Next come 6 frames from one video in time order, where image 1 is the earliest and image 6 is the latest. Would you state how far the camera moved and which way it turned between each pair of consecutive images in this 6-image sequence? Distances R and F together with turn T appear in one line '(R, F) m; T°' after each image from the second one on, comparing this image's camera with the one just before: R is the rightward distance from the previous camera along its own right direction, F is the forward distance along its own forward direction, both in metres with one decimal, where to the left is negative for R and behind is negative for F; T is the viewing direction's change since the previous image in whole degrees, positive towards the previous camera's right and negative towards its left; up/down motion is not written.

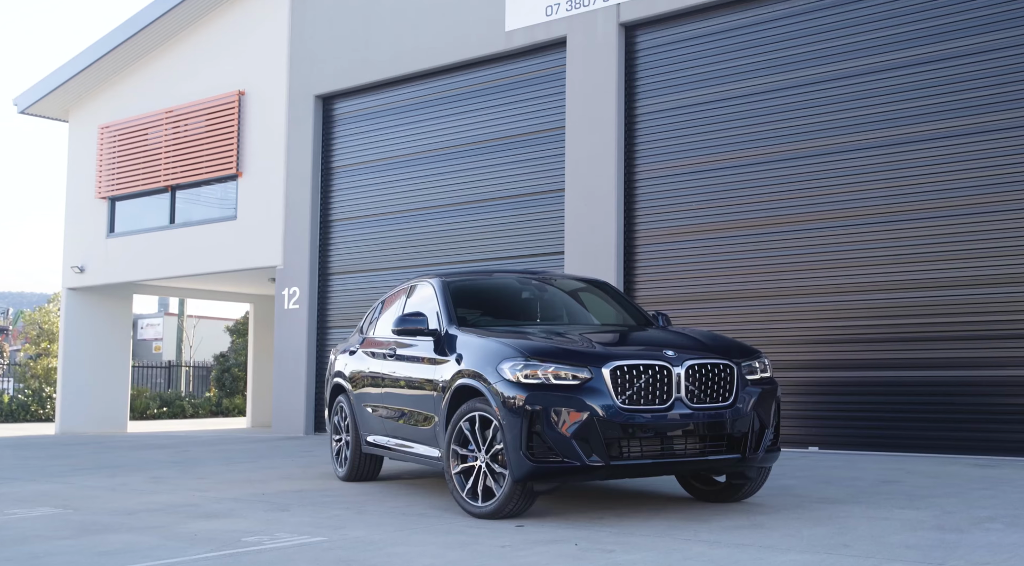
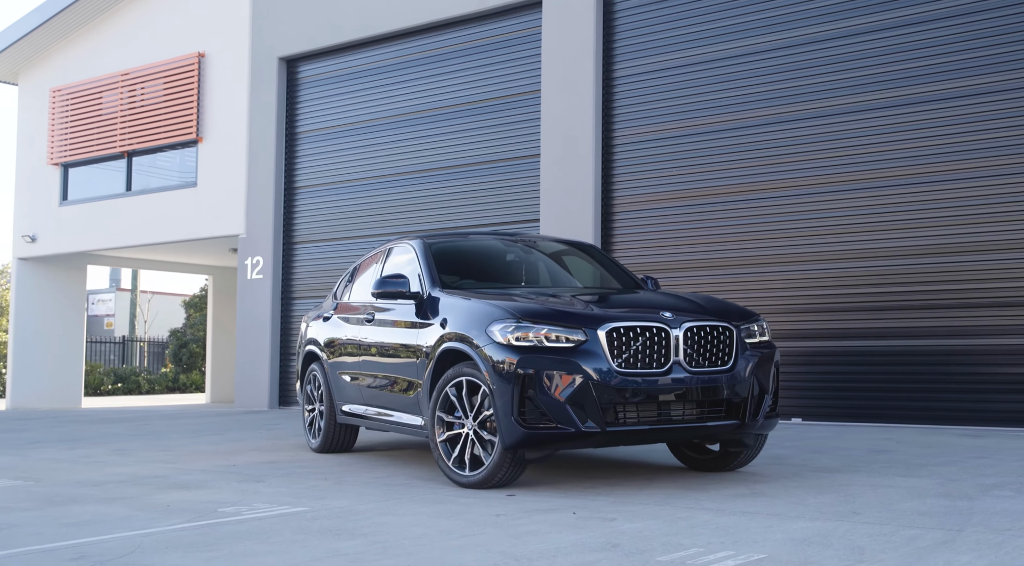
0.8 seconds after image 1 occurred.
(-0.2, +0.3) m; +3°
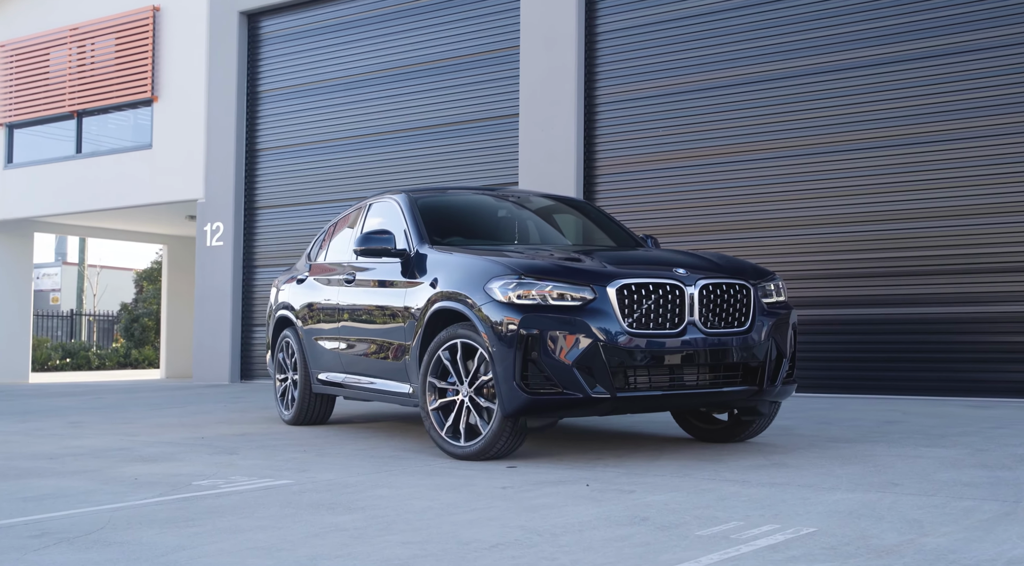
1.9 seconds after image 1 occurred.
(-0.3, +0.5) m; +3°
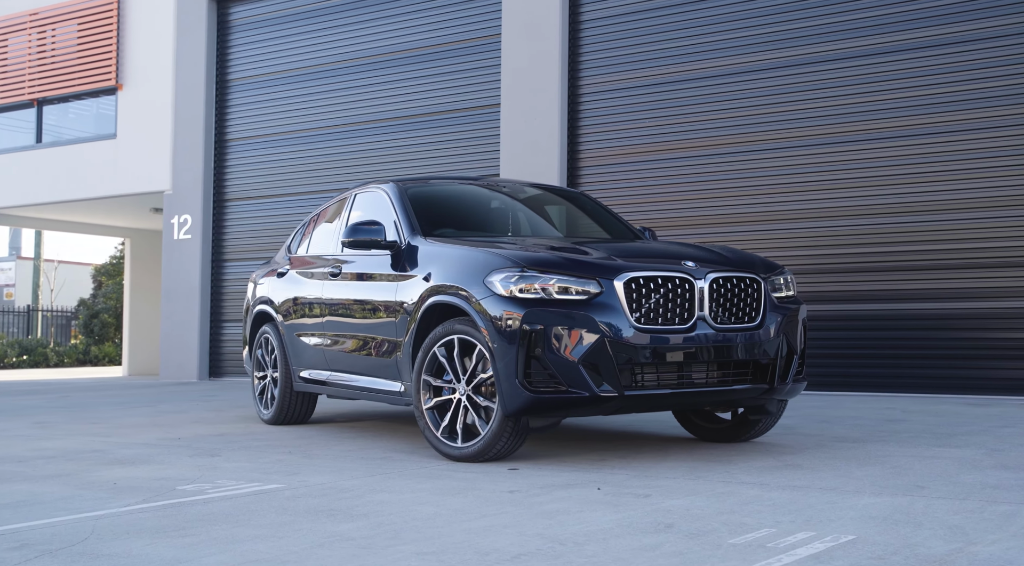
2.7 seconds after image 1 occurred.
(-0.2, +0.3) m; +2°
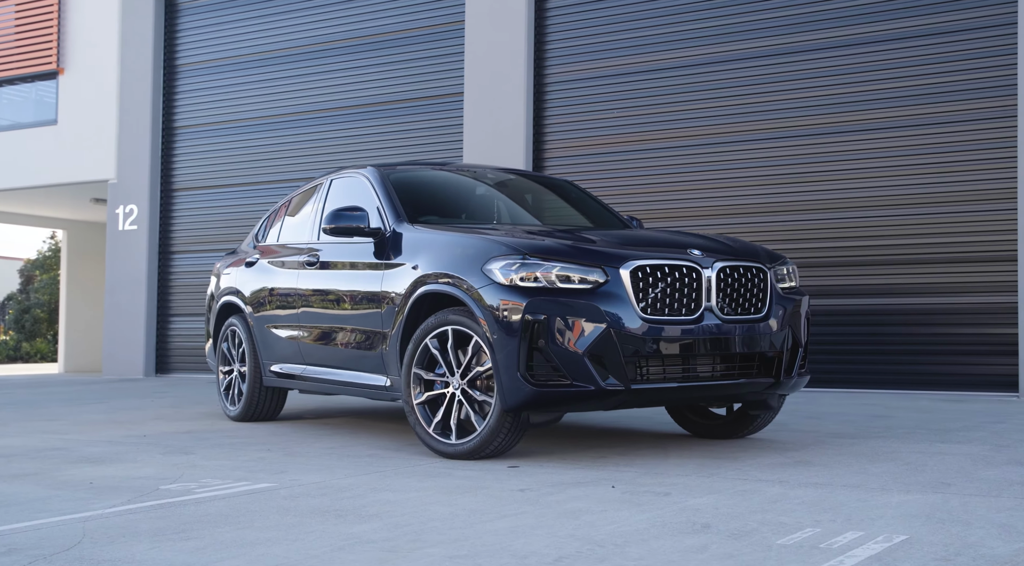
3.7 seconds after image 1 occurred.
(-0.3, +0.3) m; +4°
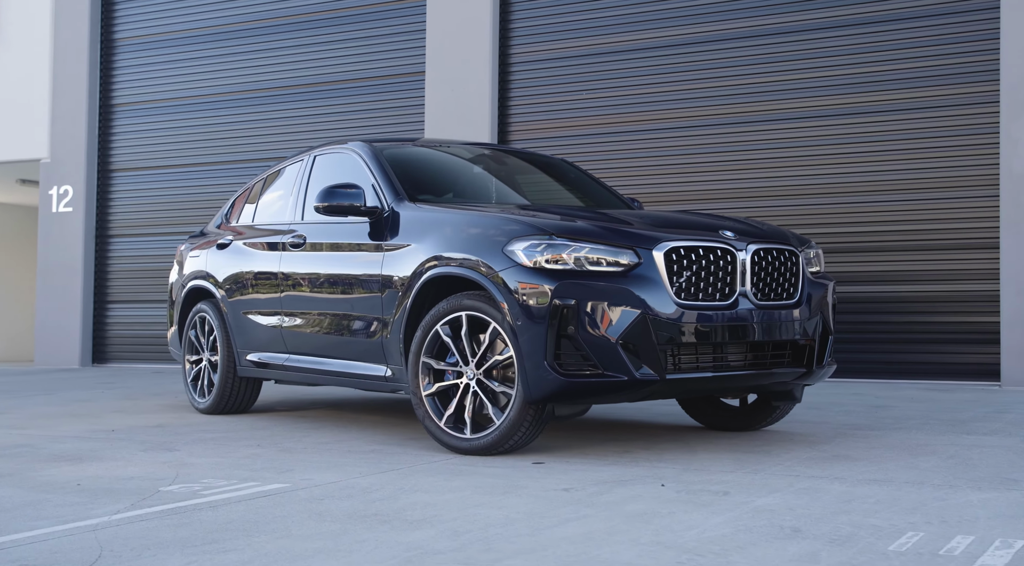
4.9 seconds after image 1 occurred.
(-0.4, +0.4) m; +5°
